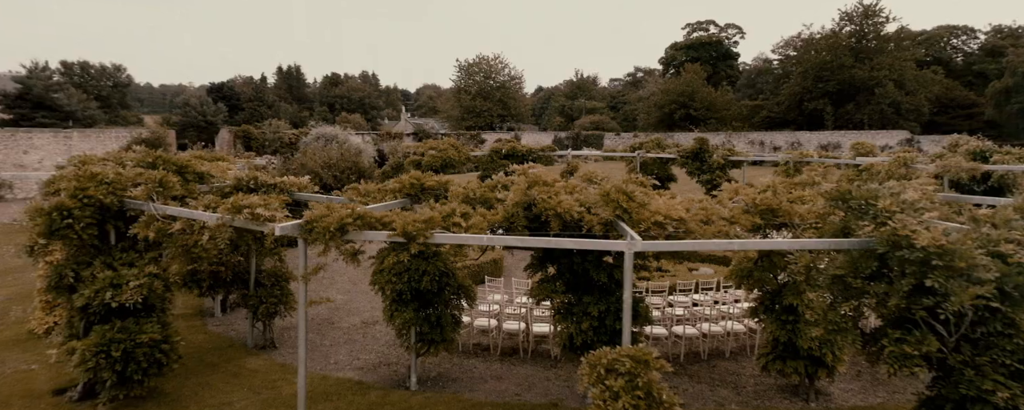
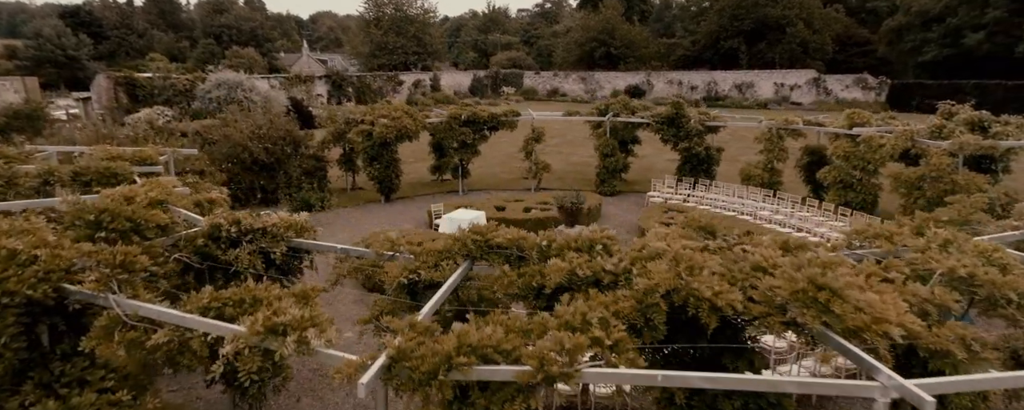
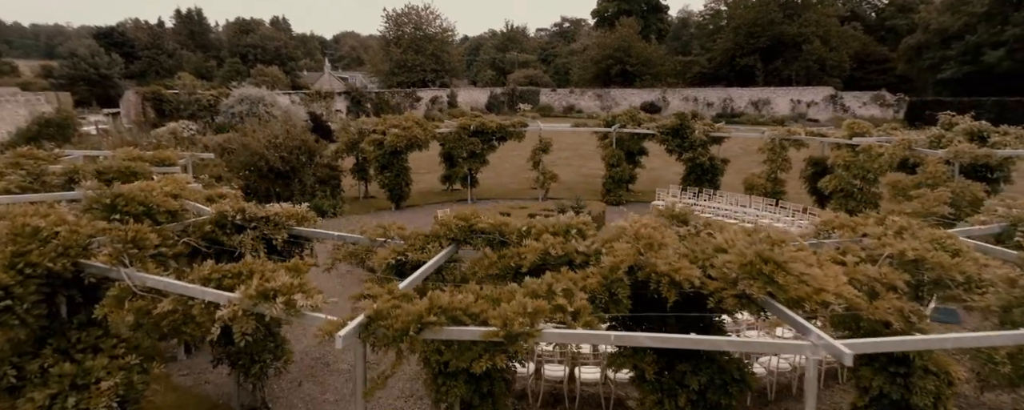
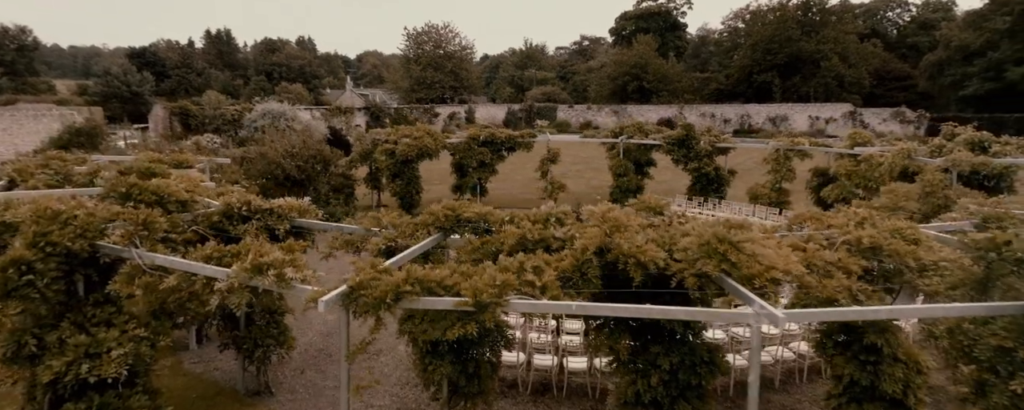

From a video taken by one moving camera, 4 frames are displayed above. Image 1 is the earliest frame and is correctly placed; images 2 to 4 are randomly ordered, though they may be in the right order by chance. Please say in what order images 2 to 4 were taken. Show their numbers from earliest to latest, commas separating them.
4, 3, 2
